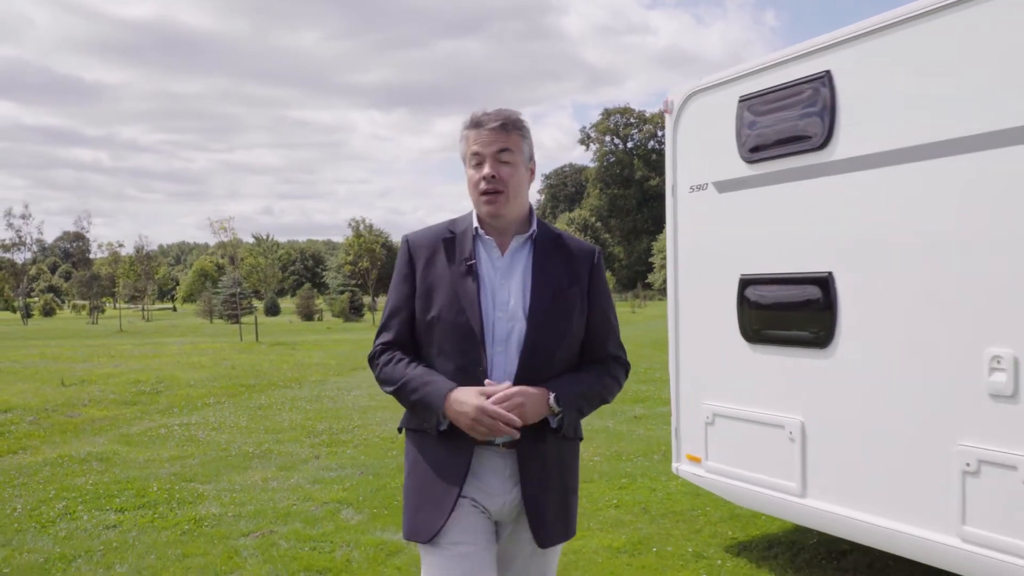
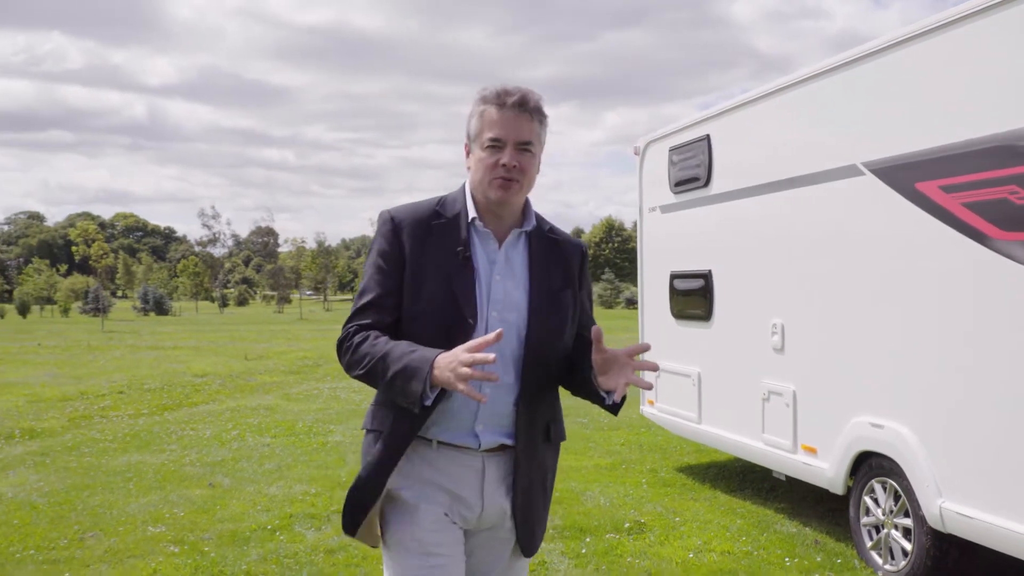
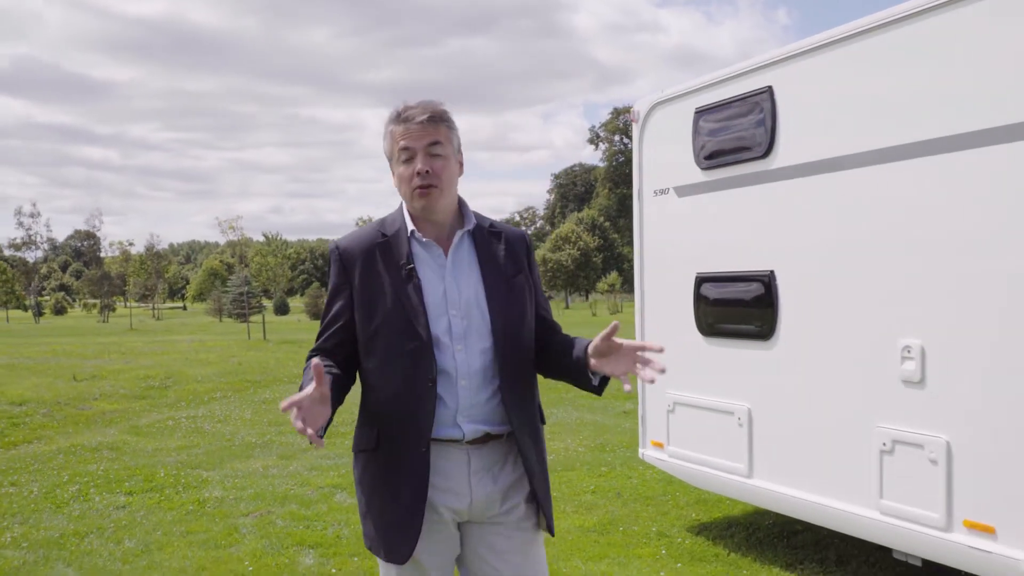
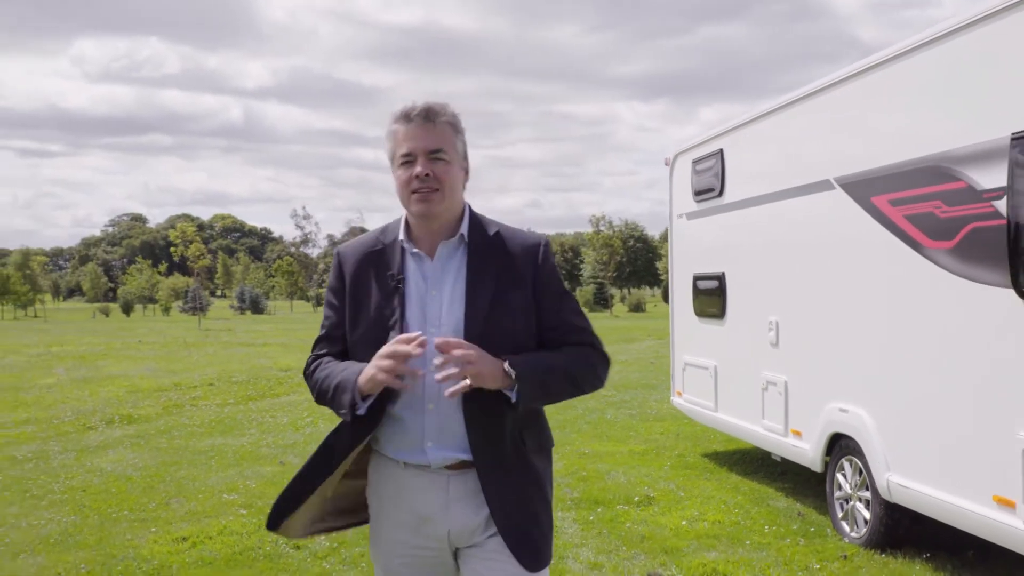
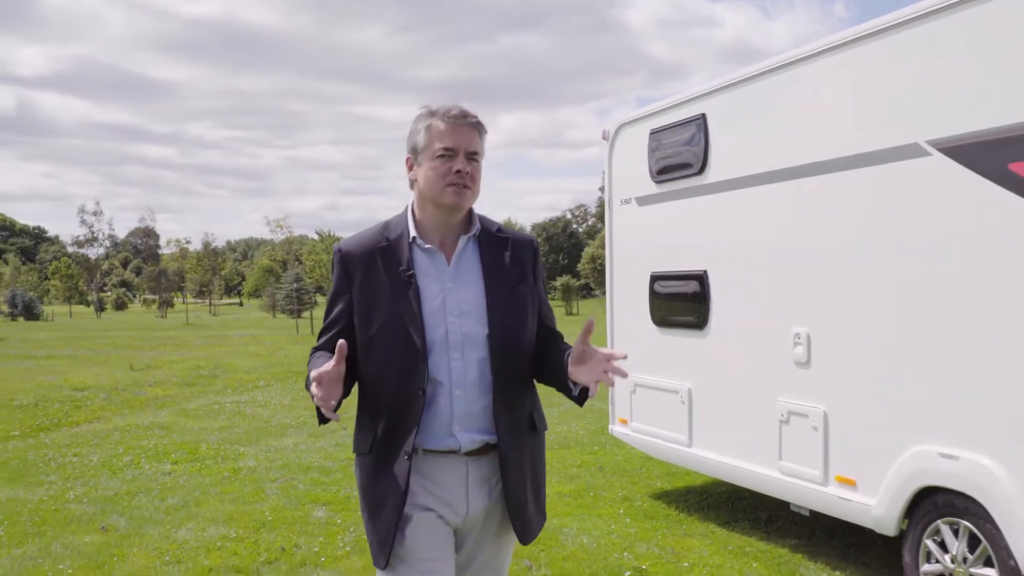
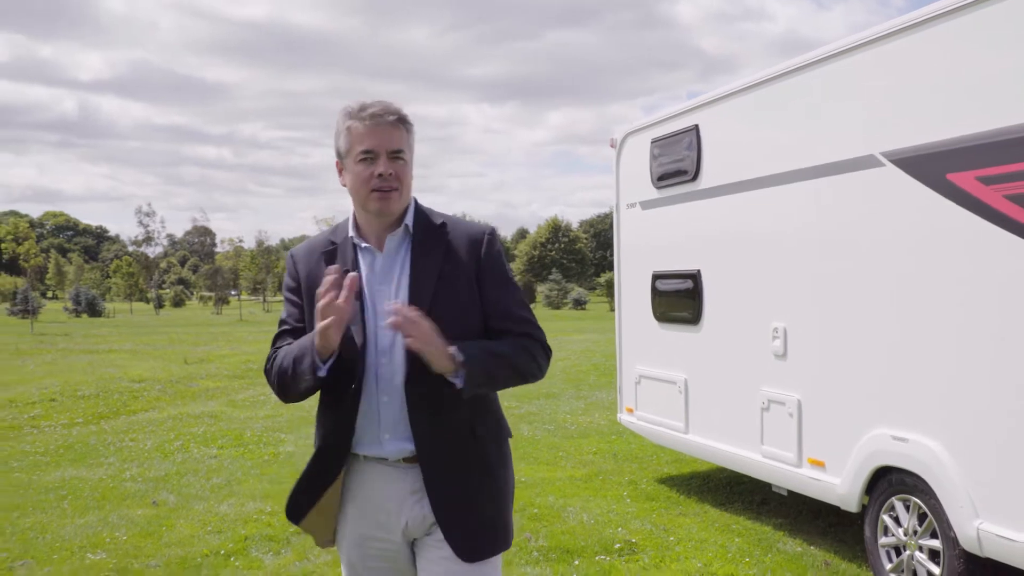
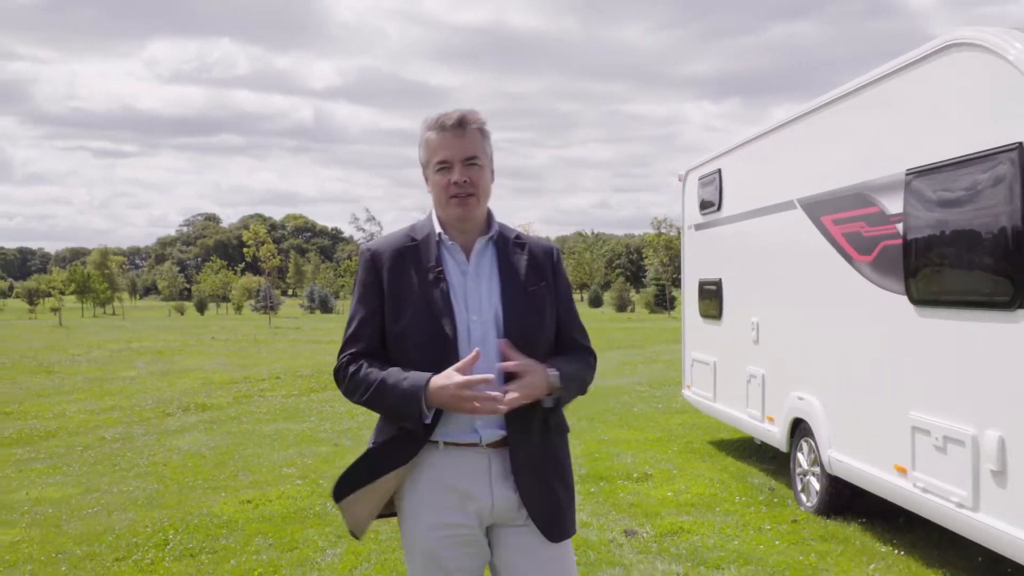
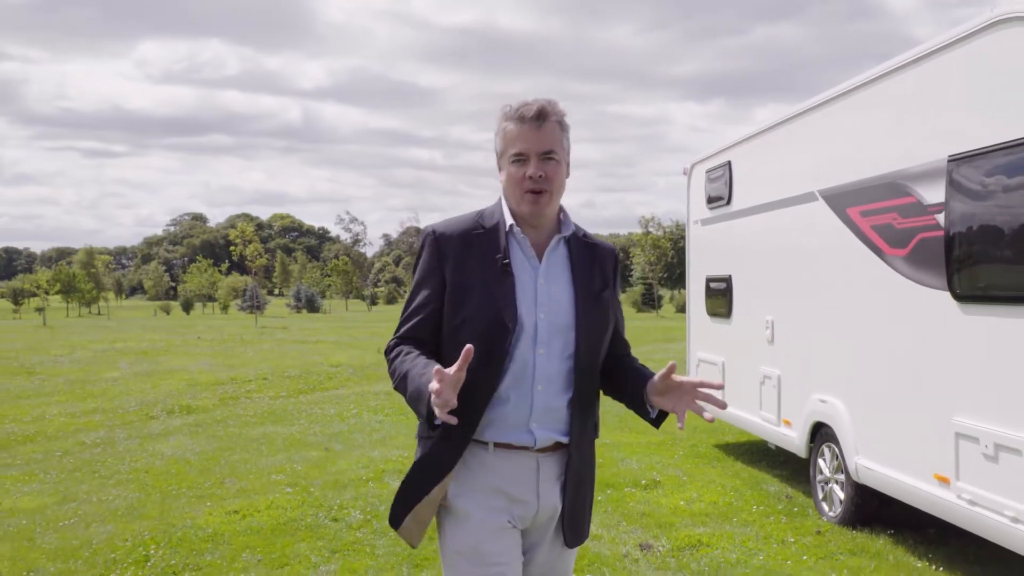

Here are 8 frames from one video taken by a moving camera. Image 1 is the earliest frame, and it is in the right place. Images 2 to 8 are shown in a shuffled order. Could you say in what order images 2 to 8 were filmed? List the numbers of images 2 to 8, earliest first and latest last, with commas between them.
3, 5, 6, 2, 4, 8, 7
